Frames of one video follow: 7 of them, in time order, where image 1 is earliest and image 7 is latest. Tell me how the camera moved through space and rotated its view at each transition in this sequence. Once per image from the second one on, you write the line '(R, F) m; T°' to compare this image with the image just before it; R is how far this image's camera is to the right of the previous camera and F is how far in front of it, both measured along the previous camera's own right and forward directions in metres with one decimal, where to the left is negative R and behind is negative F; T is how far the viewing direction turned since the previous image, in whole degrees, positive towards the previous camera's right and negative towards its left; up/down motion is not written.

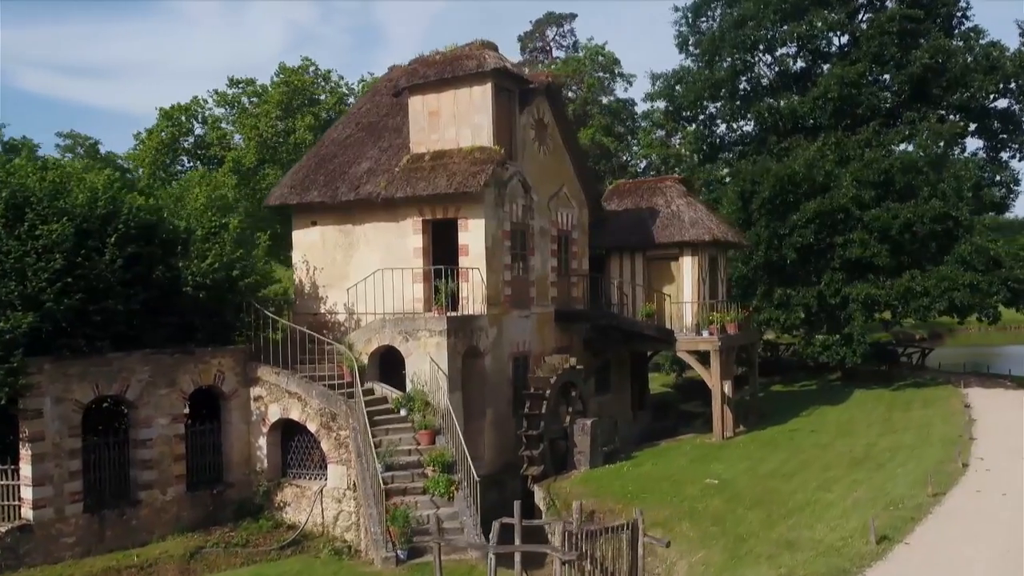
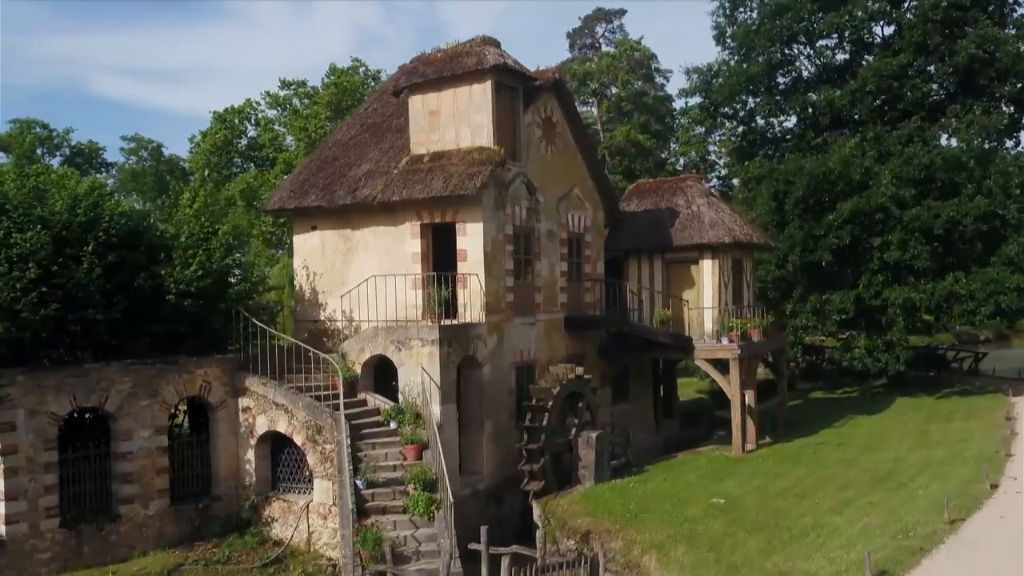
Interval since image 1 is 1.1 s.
(+1.2, +0.9) m; -4°
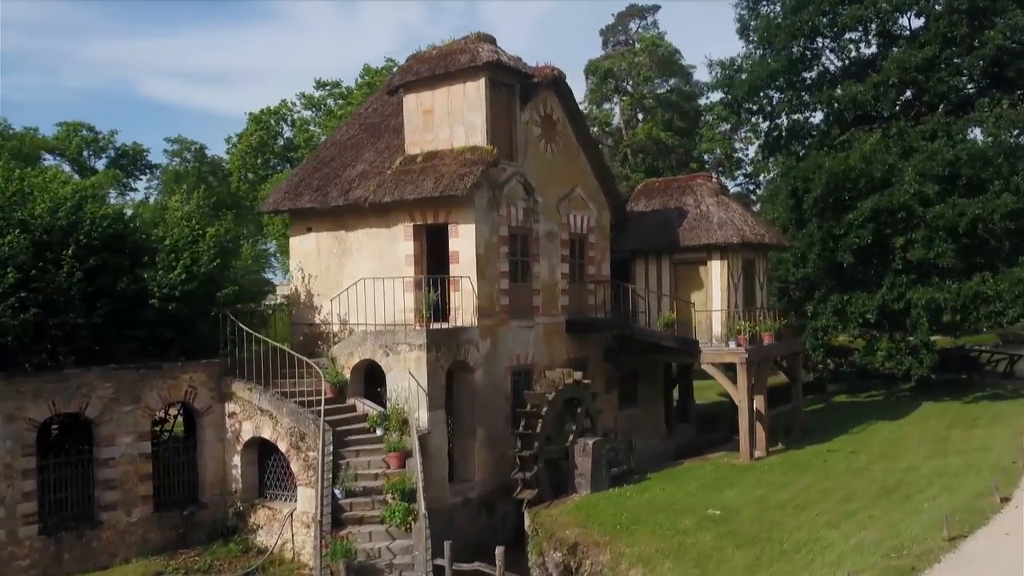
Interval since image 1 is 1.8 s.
(+0.9, +0.5) m; -2°
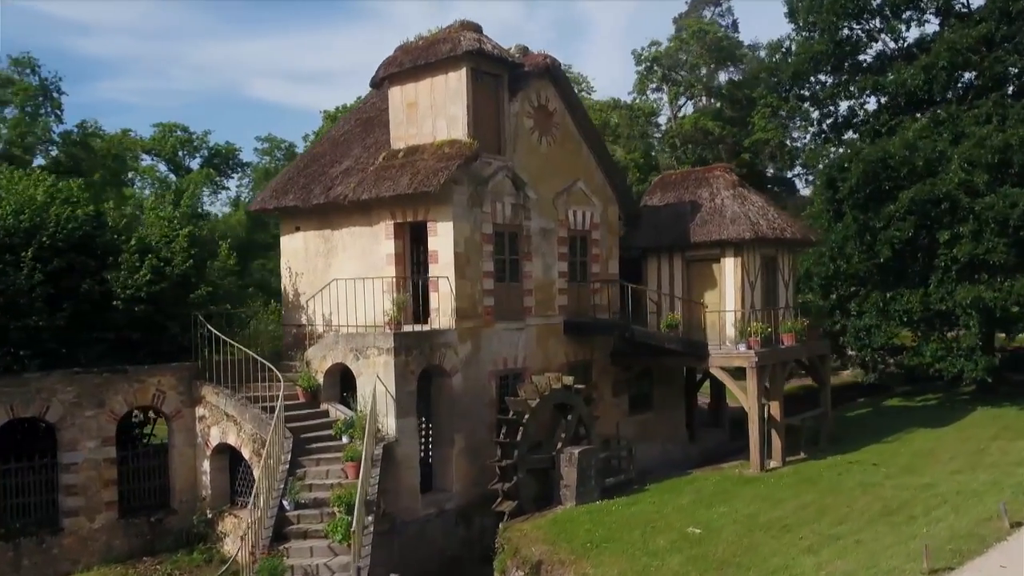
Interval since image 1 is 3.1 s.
(+2.0, +1.0) m; -5°
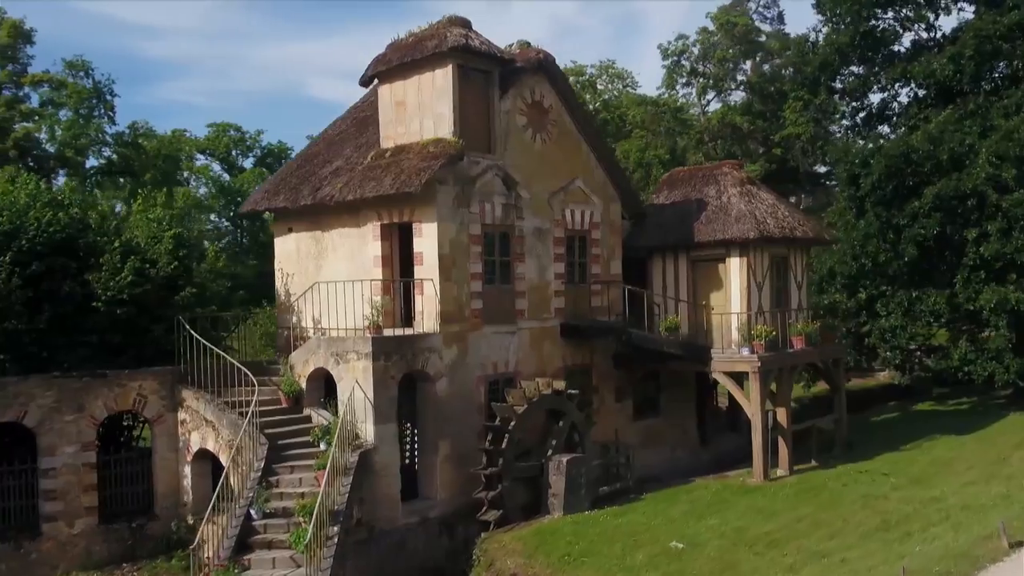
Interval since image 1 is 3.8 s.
(+1.2, +0.5) m; -3°
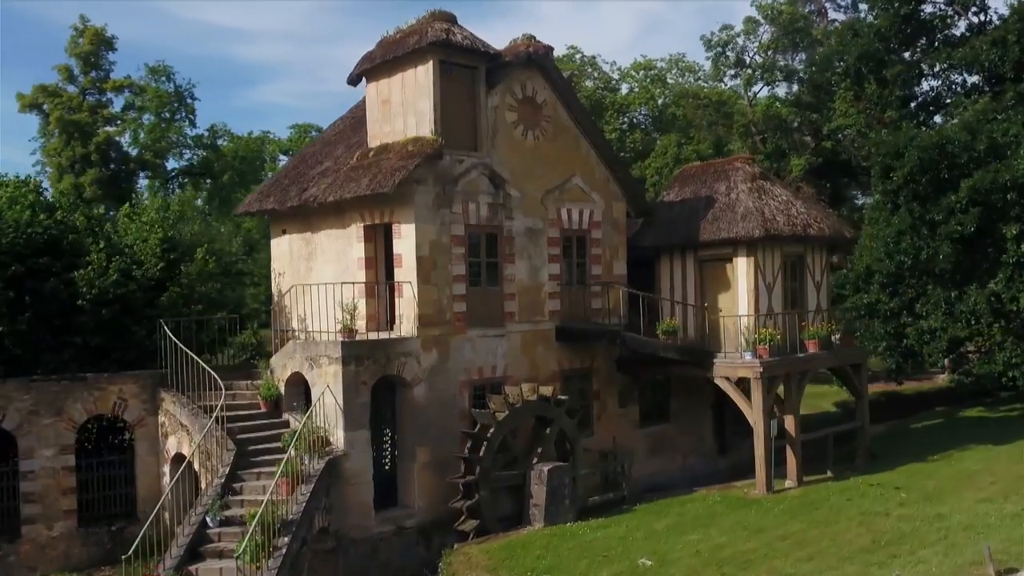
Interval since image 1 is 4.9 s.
(+1.8, +0.7) m; -5°
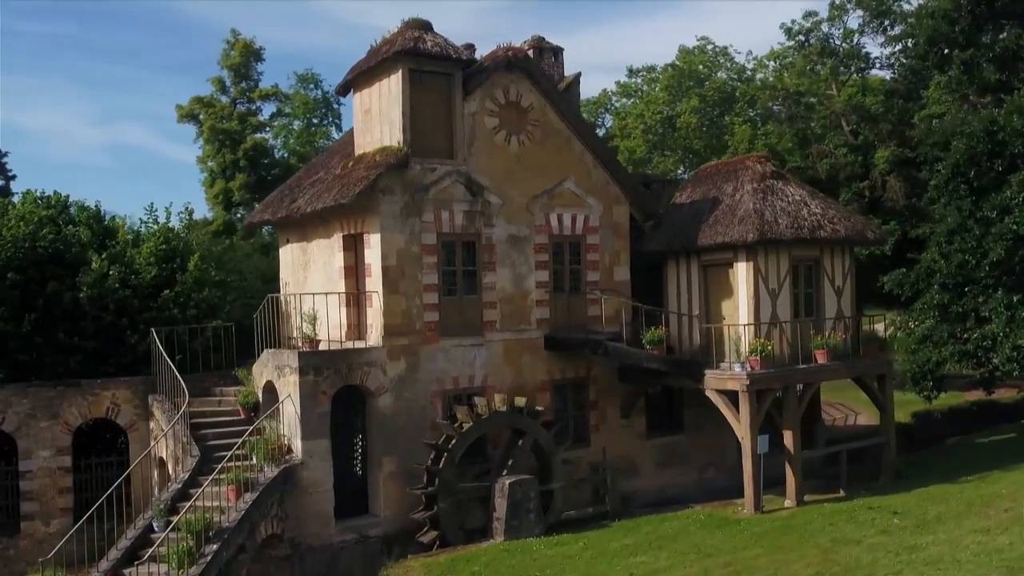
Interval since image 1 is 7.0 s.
(+3.3, +0.5) m; -9°
